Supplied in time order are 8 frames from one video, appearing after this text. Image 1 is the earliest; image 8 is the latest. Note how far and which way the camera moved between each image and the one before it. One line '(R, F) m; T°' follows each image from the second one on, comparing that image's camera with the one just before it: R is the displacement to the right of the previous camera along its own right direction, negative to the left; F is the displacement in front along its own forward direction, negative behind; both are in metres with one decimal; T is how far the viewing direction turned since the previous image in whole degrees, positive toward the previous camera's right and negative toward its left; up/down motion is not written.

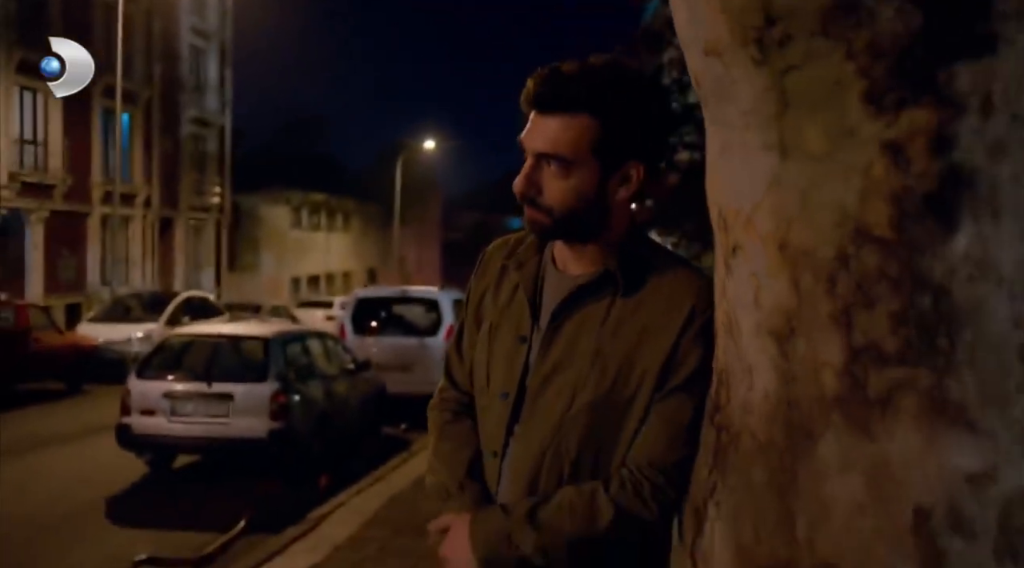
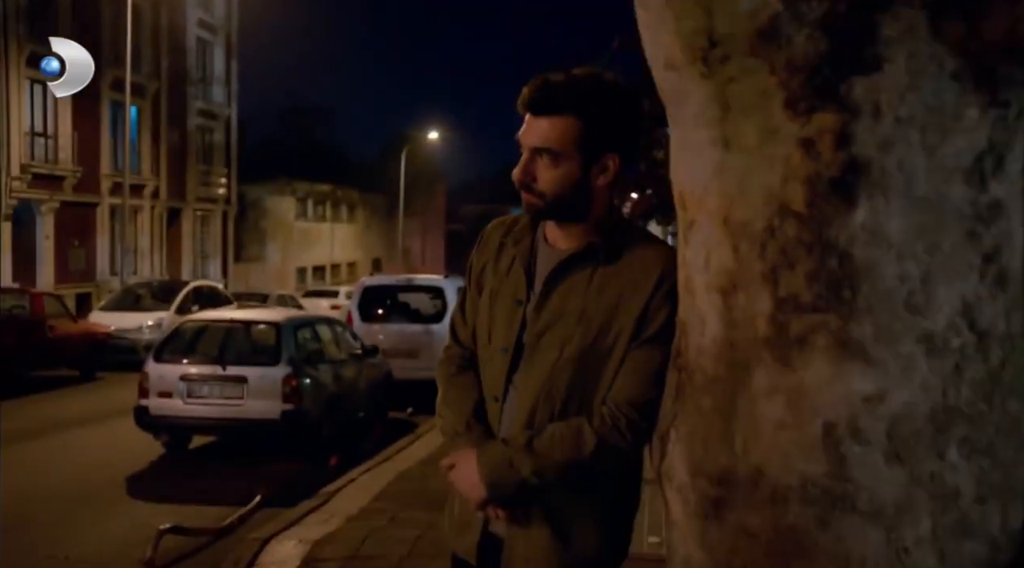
(0.0, -0.4) m; 0°
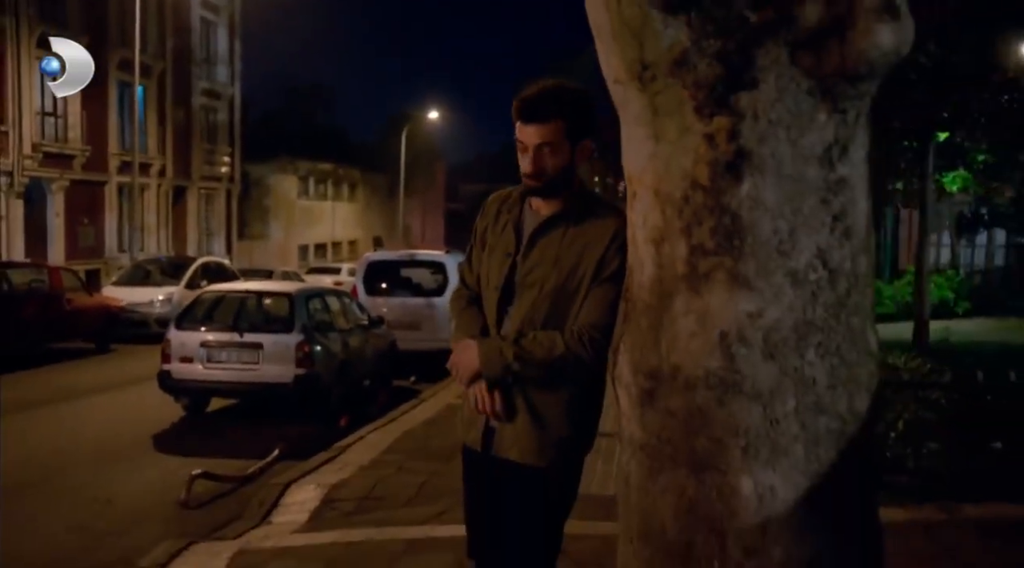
(0.0, -0.8) m; 0°
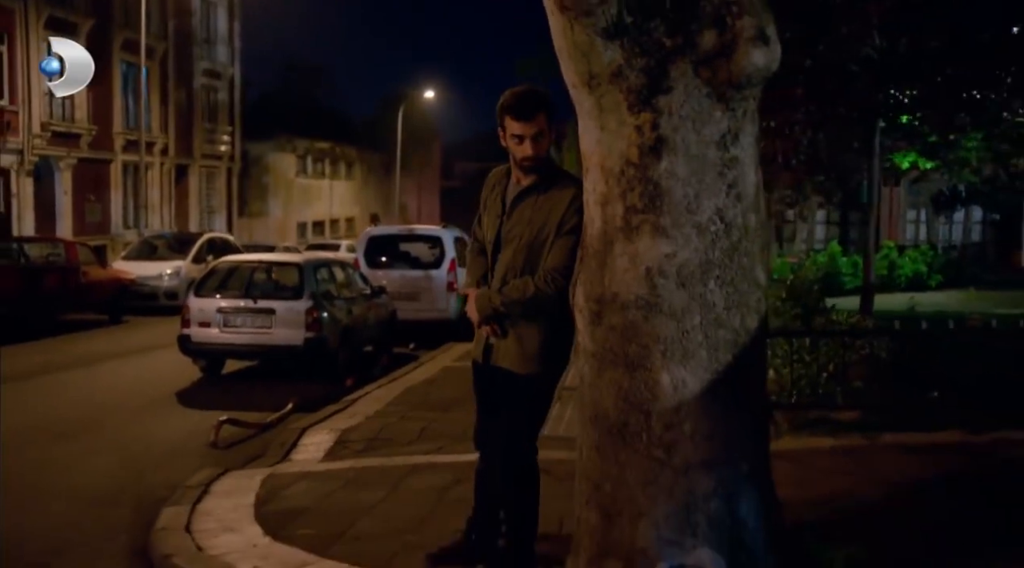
(0.0, -1.1) m; 0°
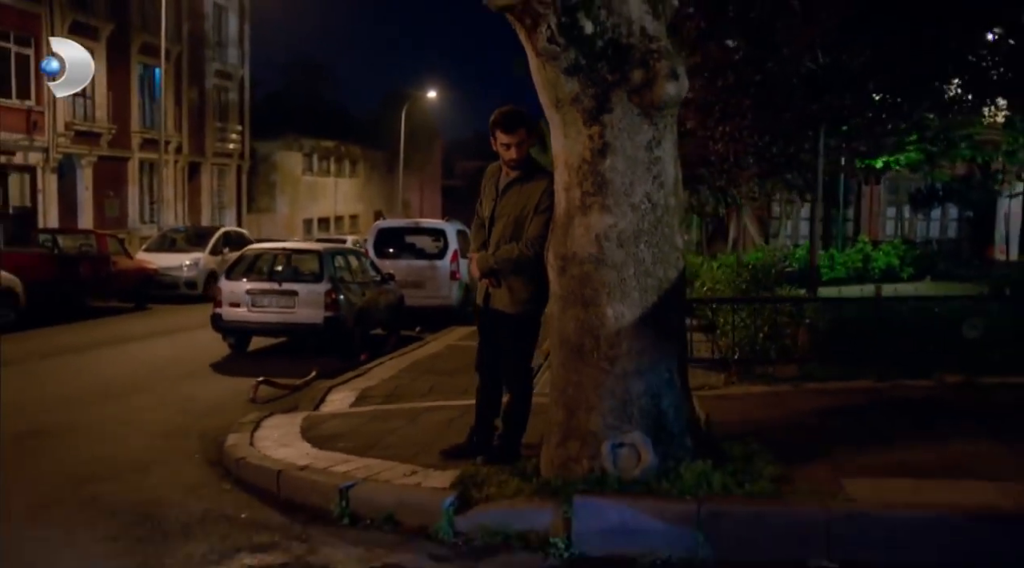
(+0.1, -1.6) m; 0°
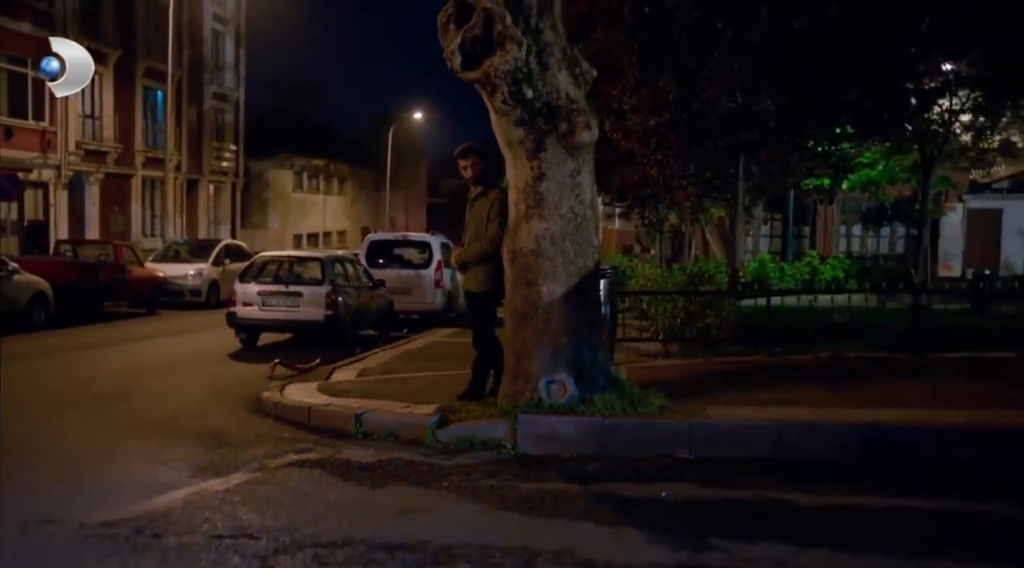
(+0.1, -2.4) m; +1°
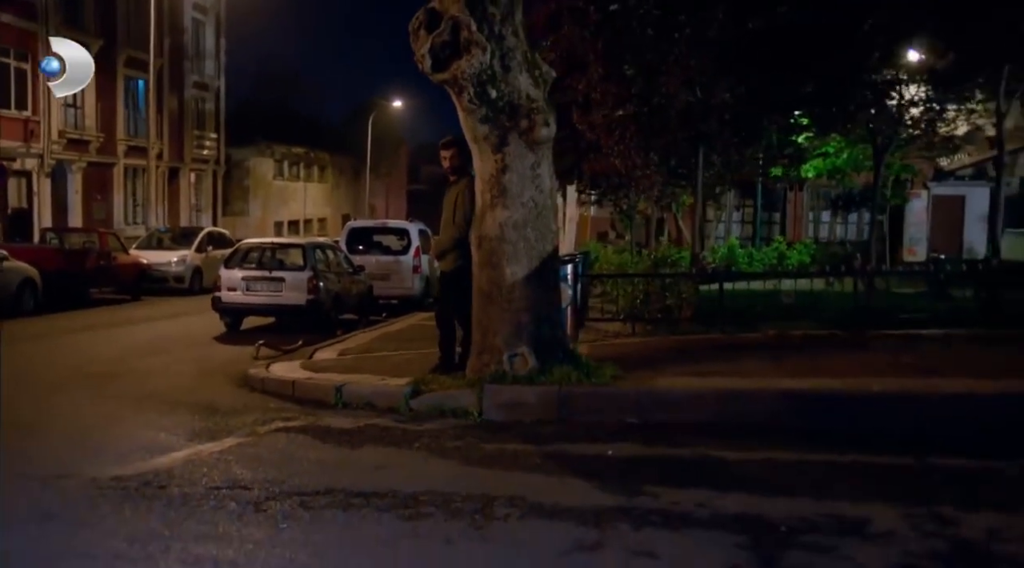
(+0.1, -0.8) m; +1°
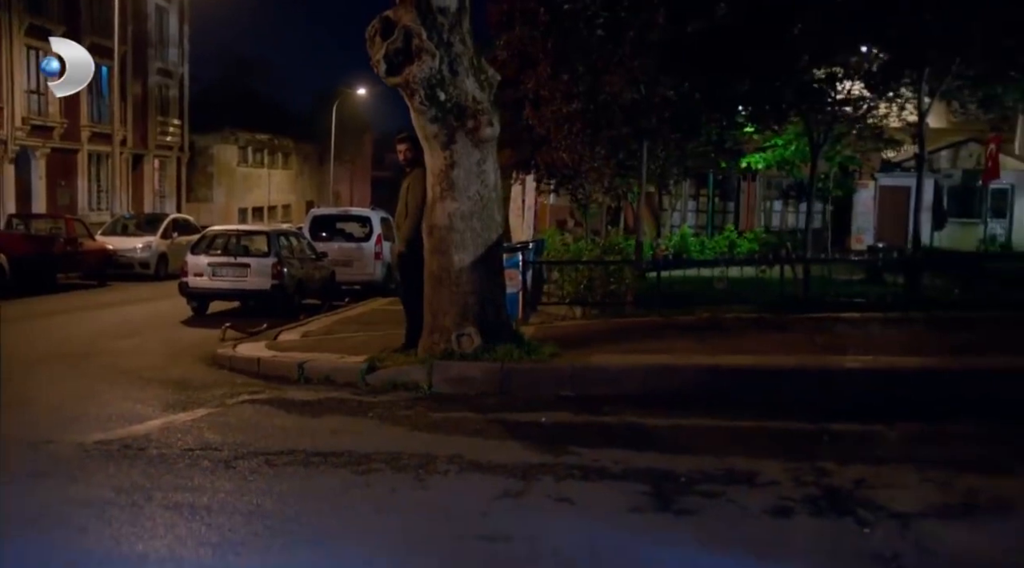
(+0.2, -0.8) m; +2°
